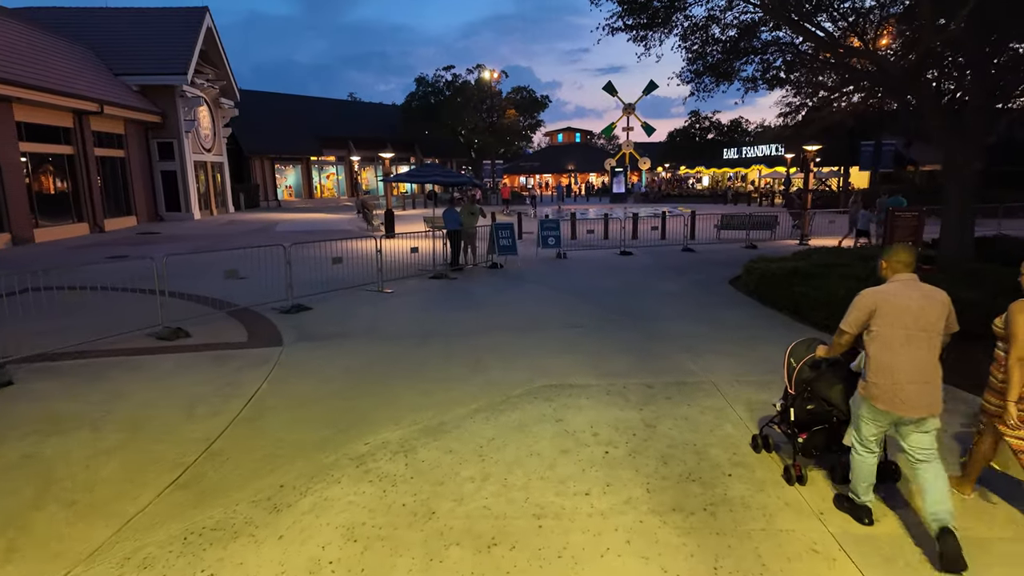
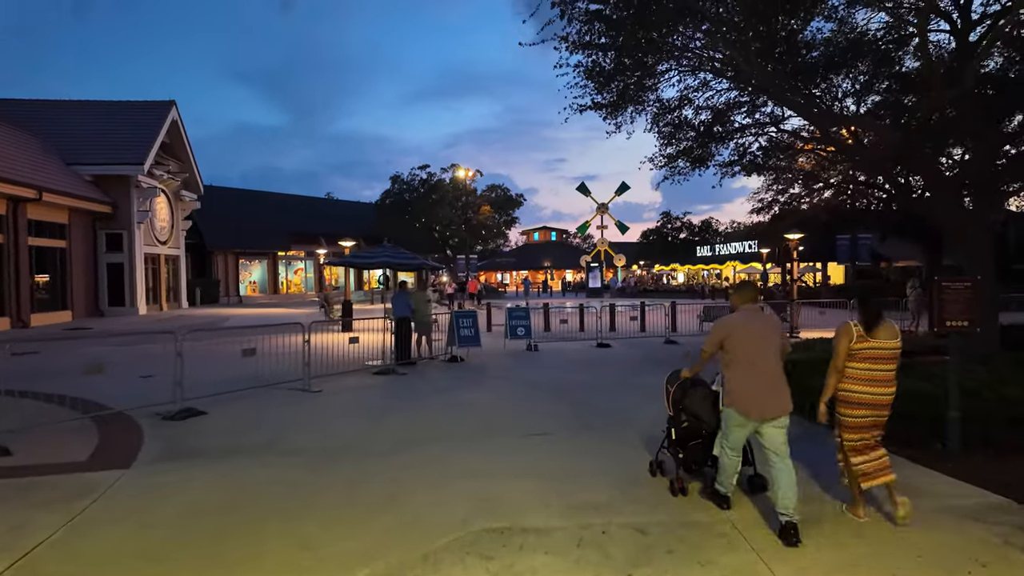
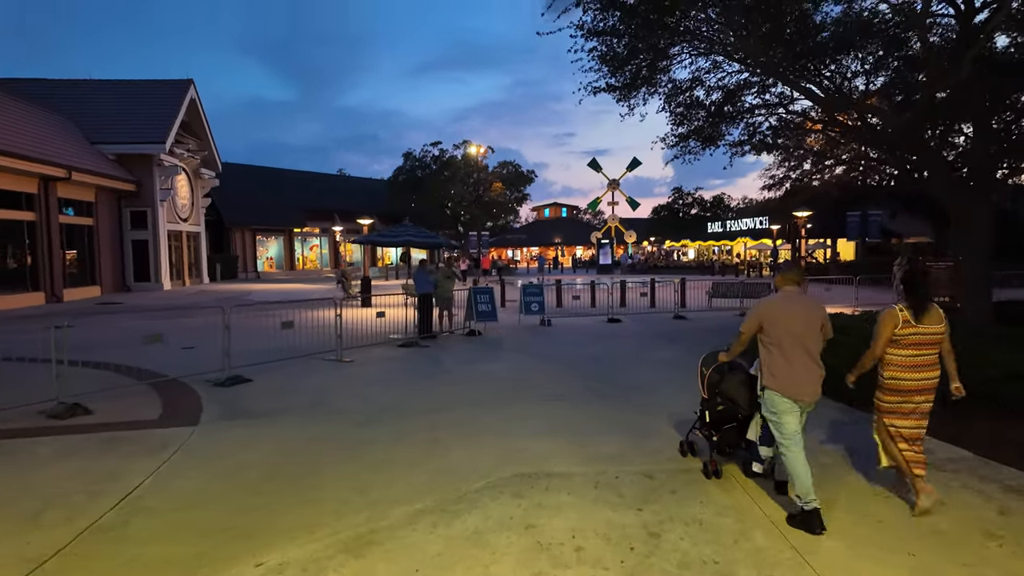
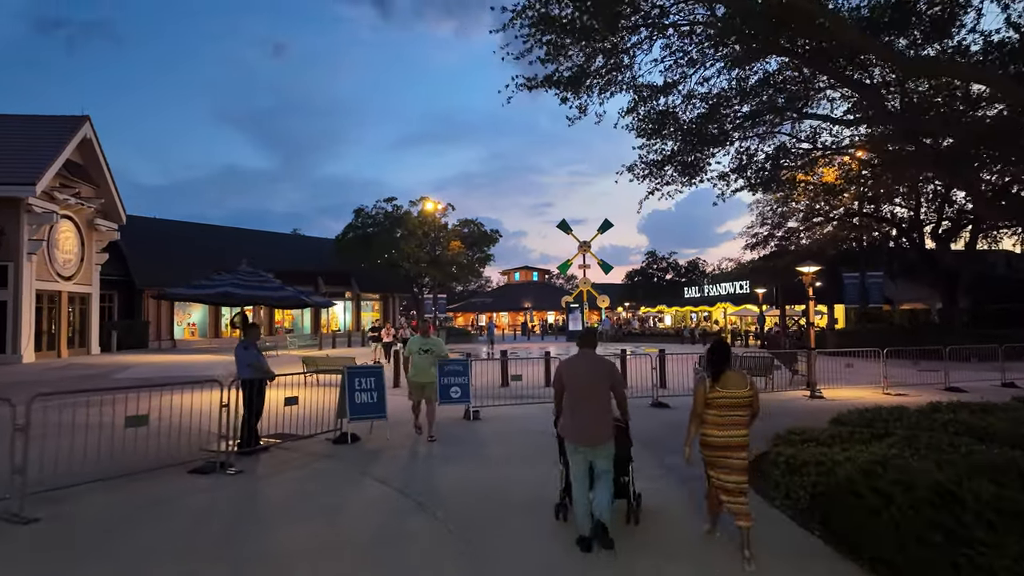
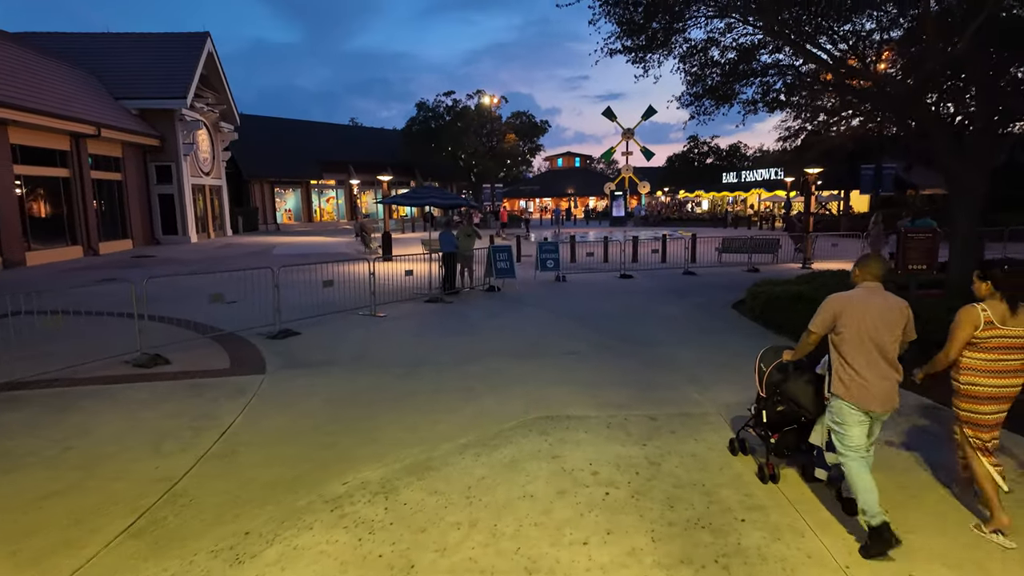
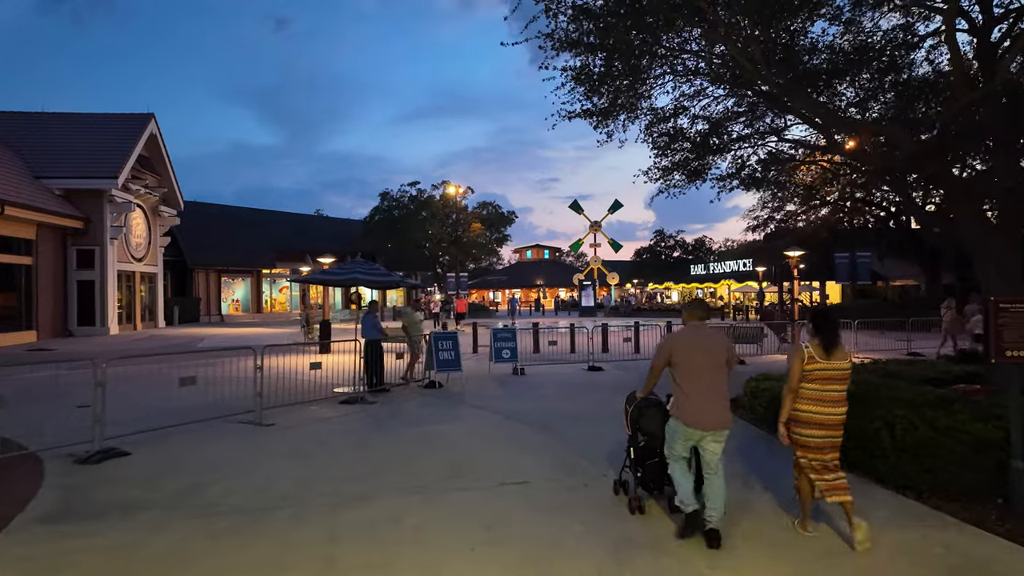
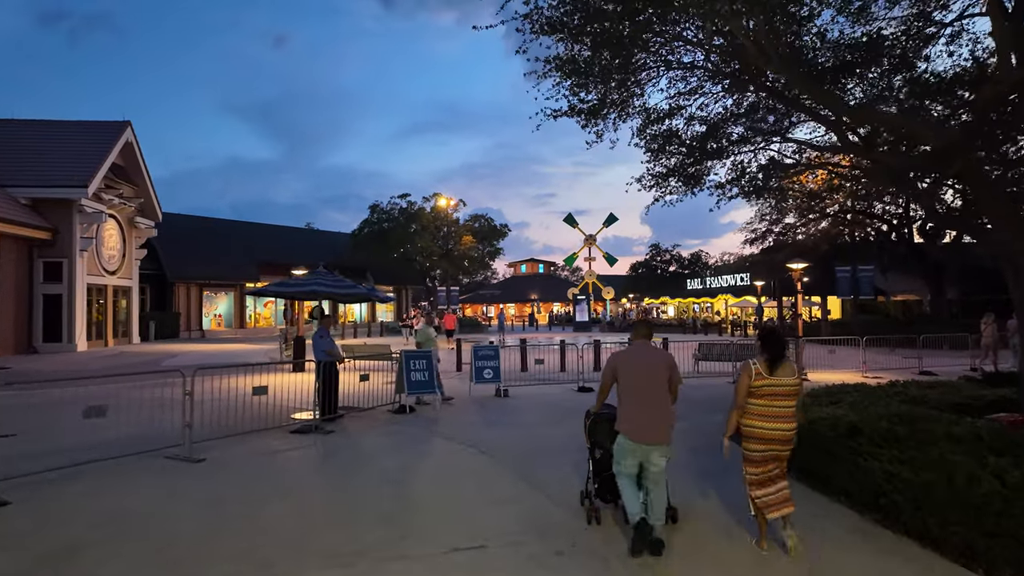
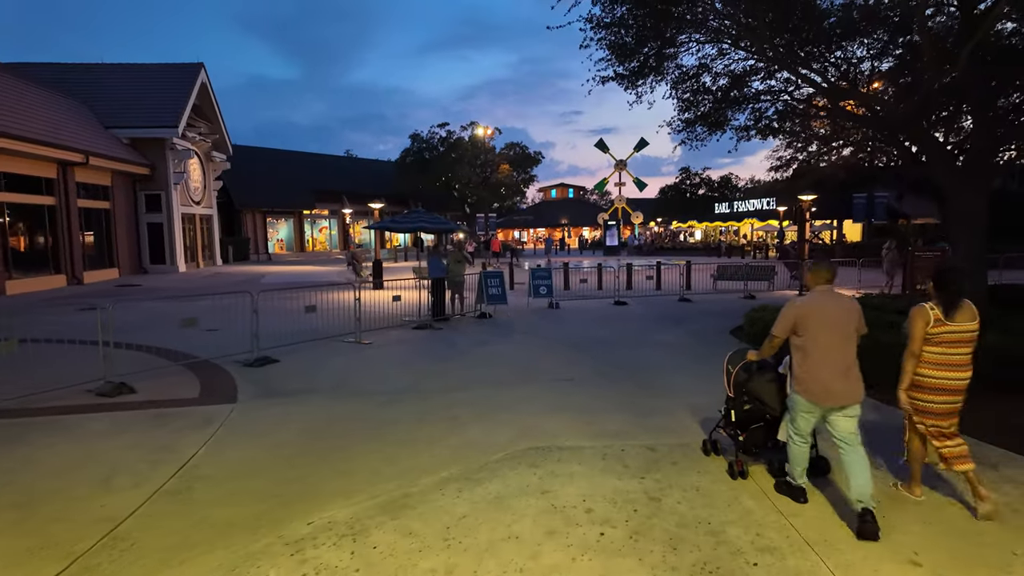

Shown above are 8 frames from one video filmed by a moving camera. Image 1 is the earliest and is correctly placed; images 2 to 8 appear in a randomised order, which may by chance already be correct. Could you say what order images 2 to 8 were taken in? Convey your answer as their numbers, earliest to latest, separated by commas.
5, 8, 3, 2, 6, 7, 4
